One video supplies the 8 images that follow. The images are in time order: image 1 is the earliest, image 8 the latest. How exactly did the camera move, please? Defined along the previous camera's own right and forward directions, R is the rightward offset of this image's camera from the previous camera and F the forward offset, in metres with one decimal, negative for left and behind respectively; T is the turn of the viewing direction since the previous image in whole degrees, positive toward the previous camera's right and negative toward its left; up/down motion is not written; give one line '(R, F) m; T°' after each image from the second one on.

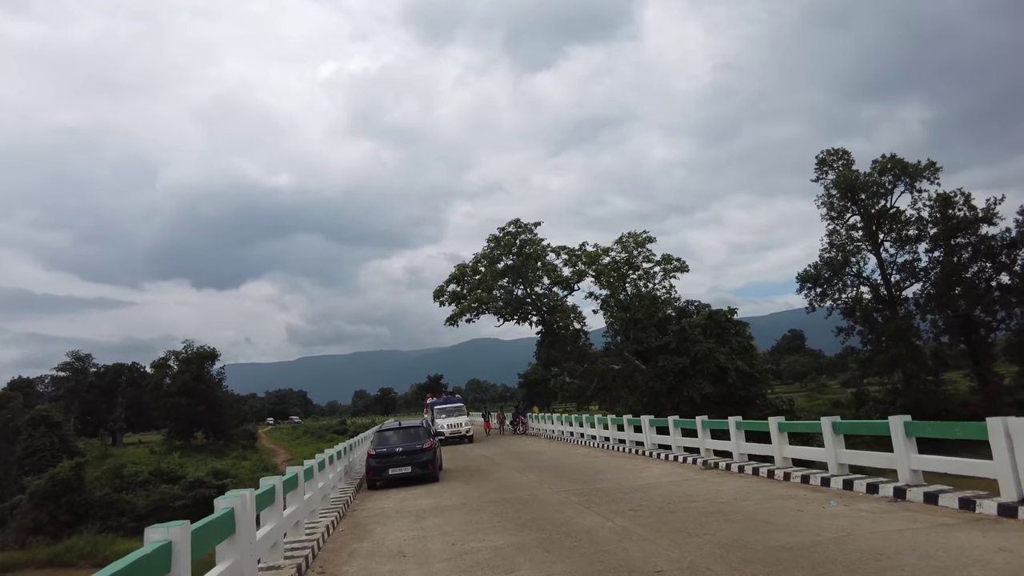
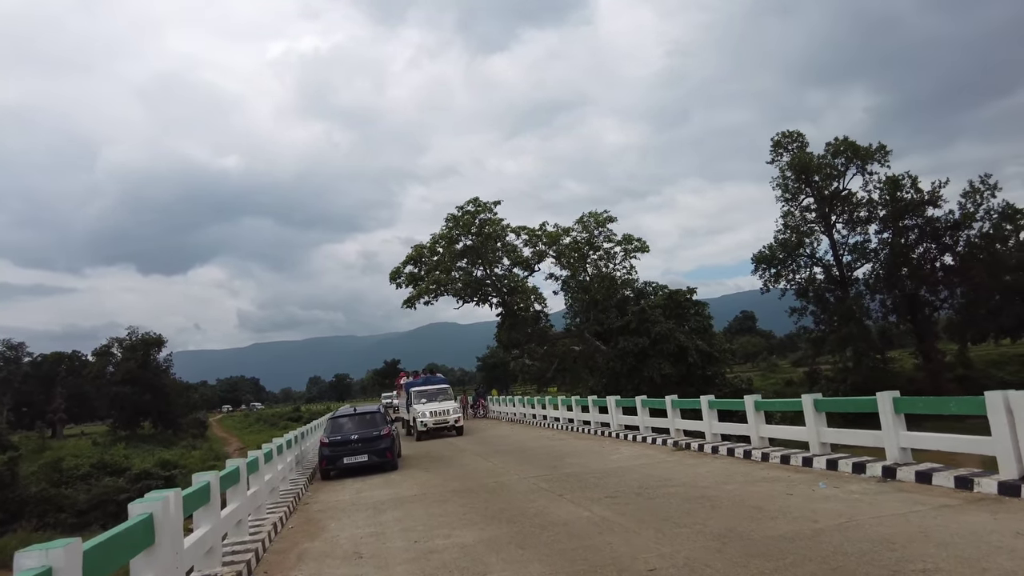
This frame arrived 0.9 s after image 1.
(-0.1, +0.9) m; +4°
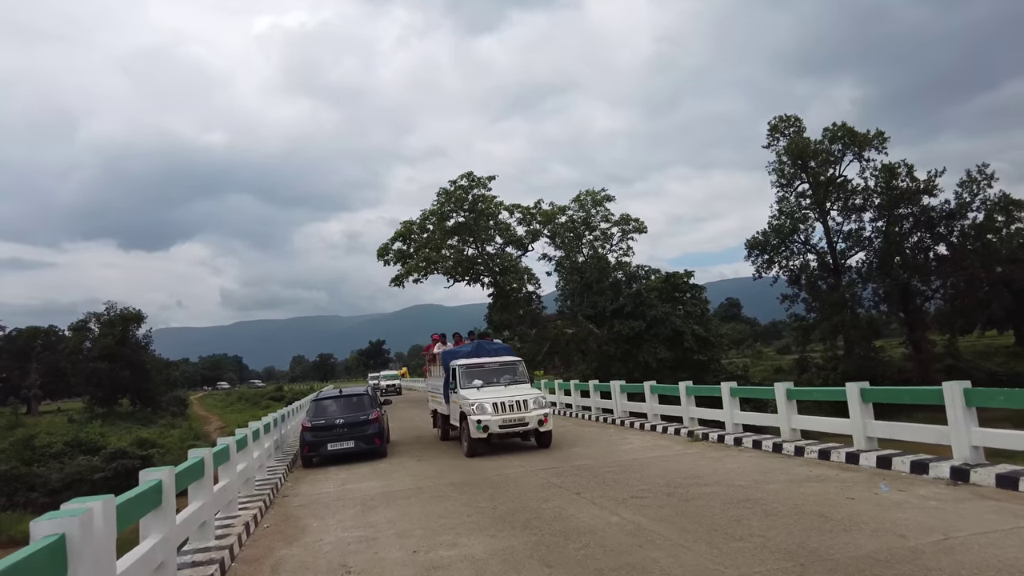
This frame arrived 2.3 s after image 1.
(-0.4, +1.3) m; +1°
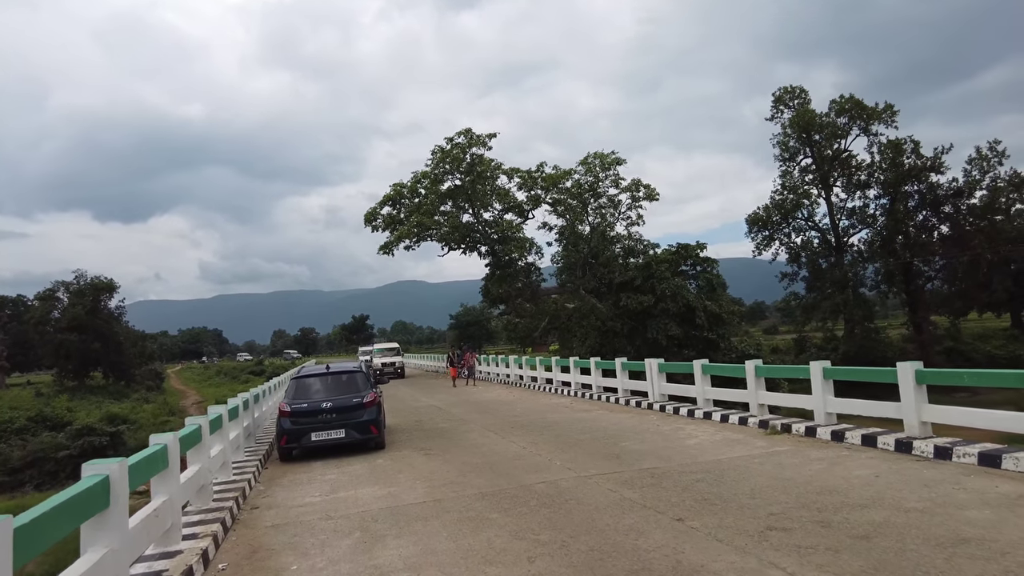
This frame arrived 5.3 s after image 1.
(-0.8, +2.8) m; +2°
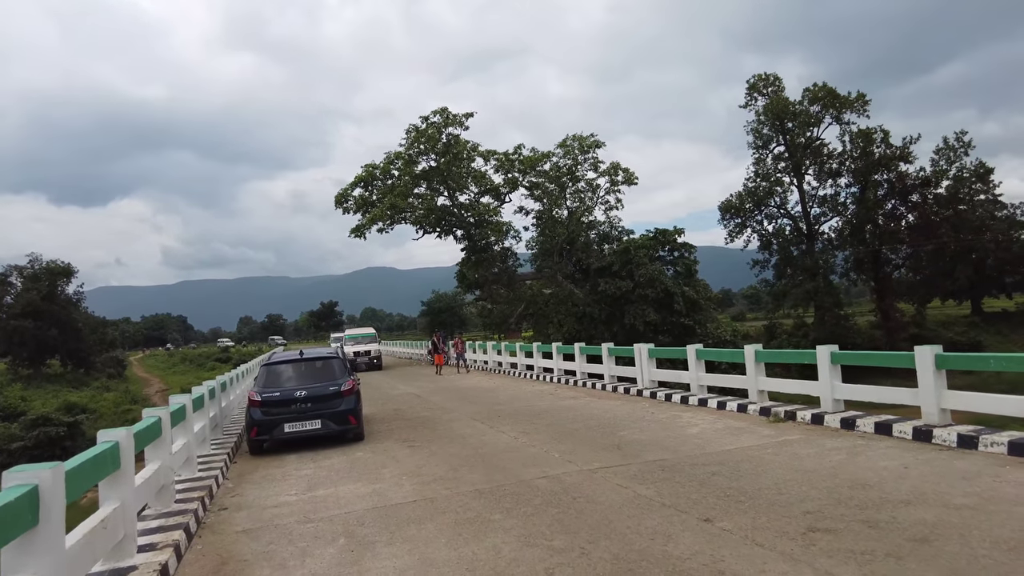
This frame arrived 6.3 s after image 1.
(-0.3, +0.8) m; +3°
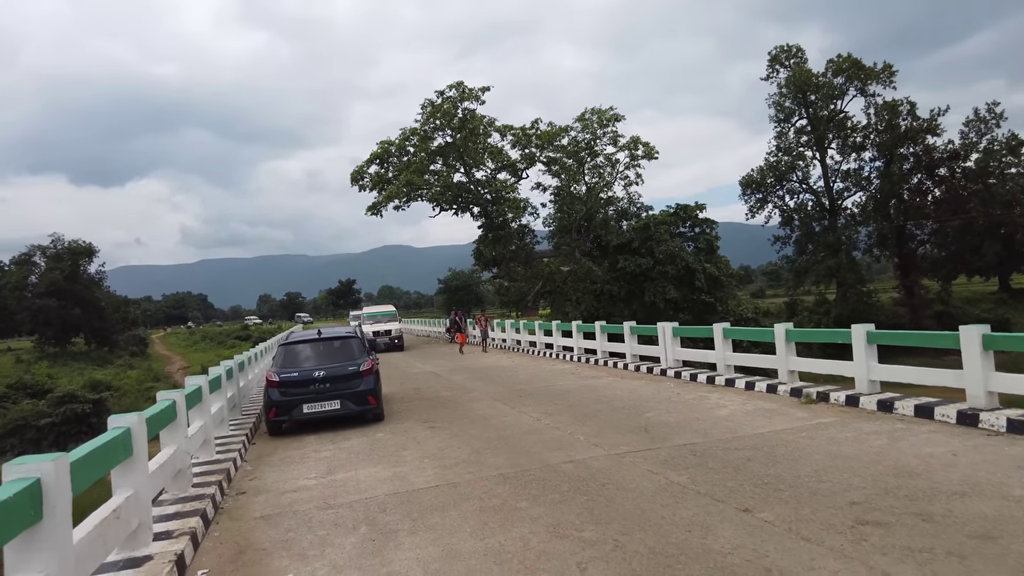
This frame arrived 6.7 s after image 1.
(-0.1, +0.3) m; -1°
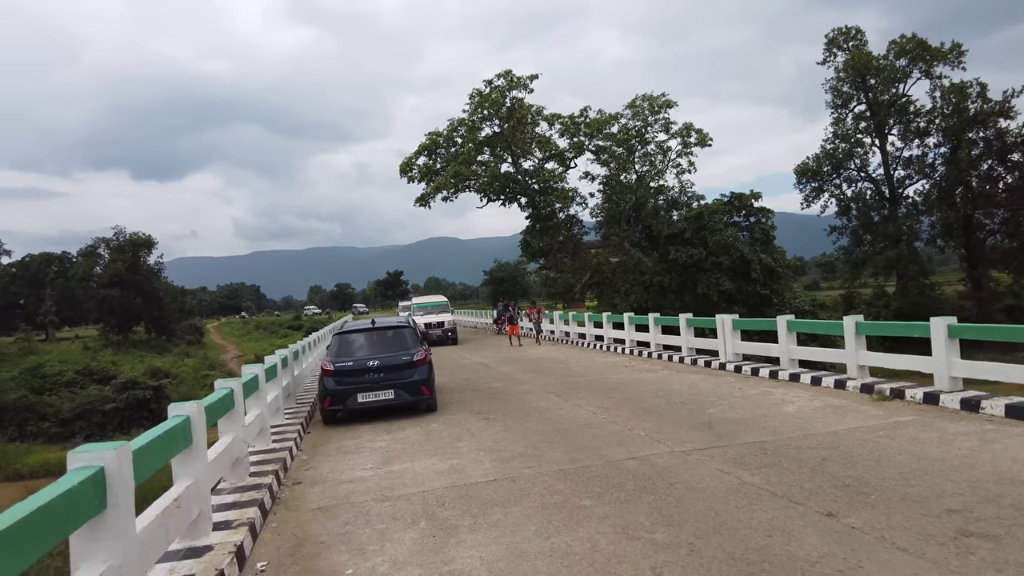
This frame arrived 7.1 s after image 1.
(-0.2, +0.2) m; -4°
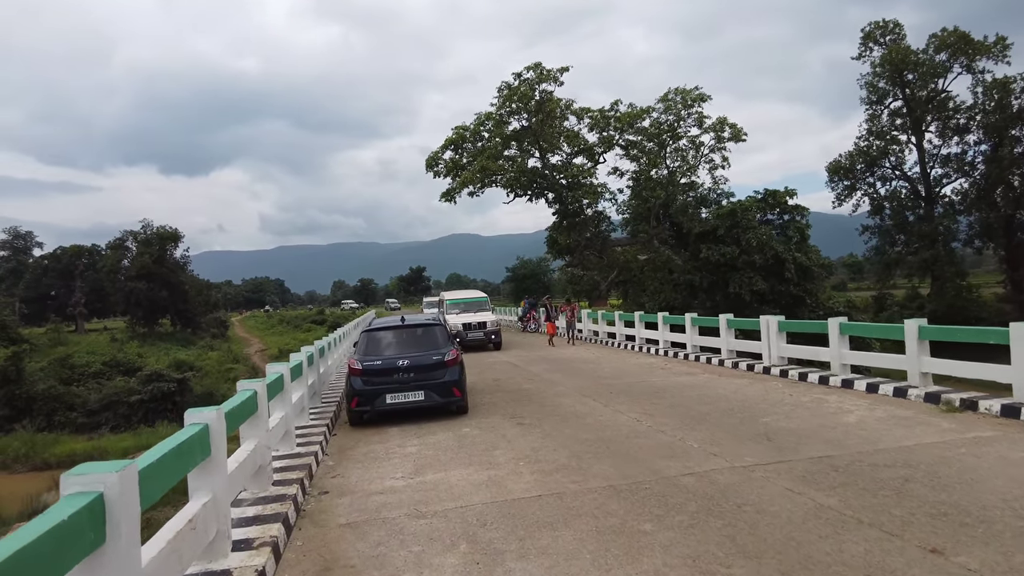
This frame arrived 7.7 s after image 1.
(-0.2, +0.6) m; -2°
